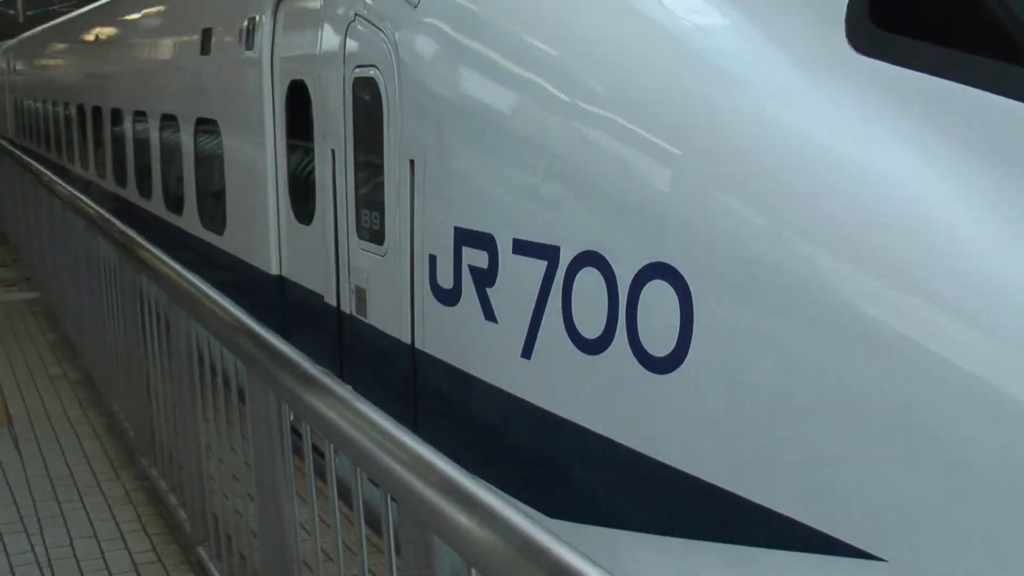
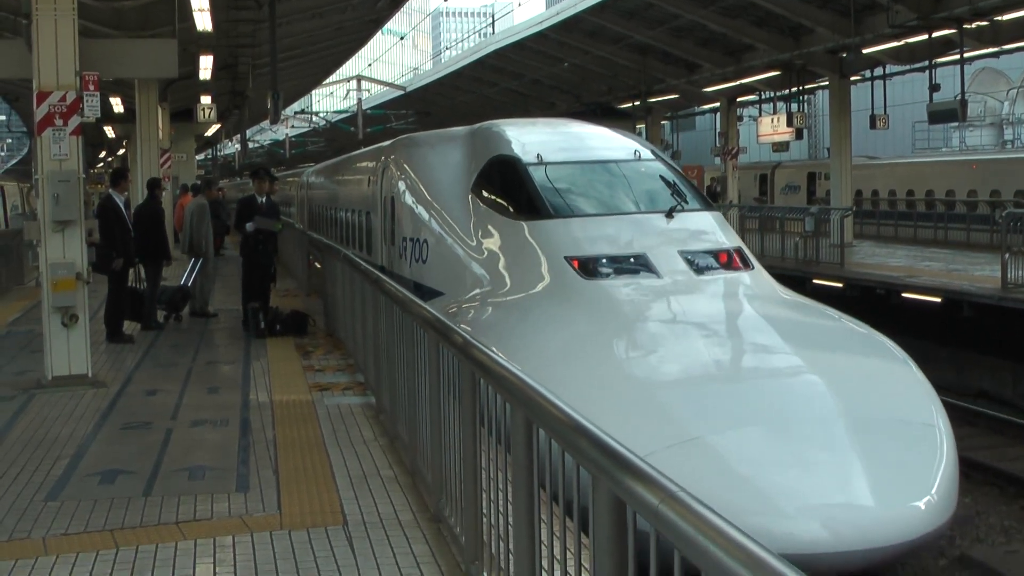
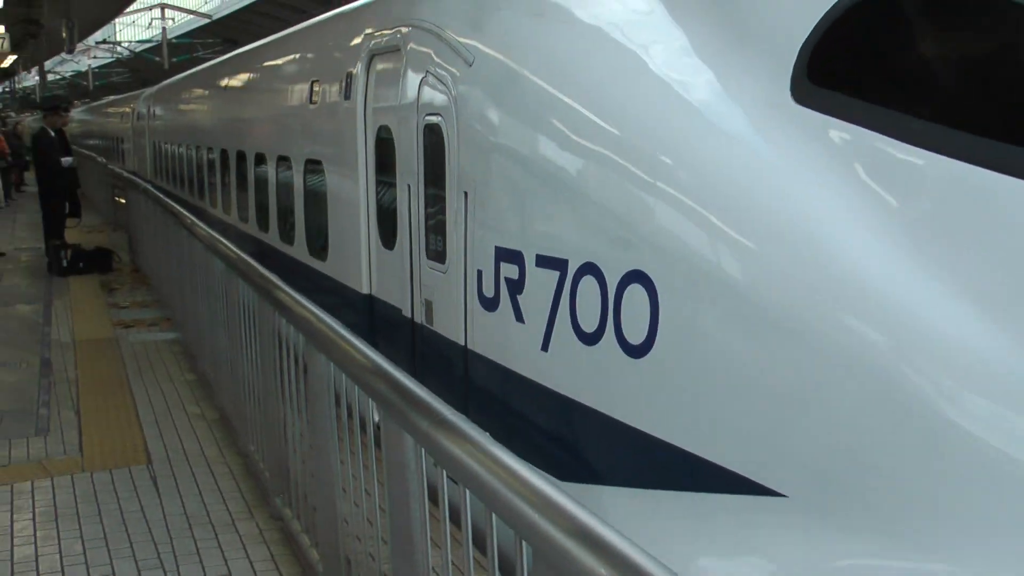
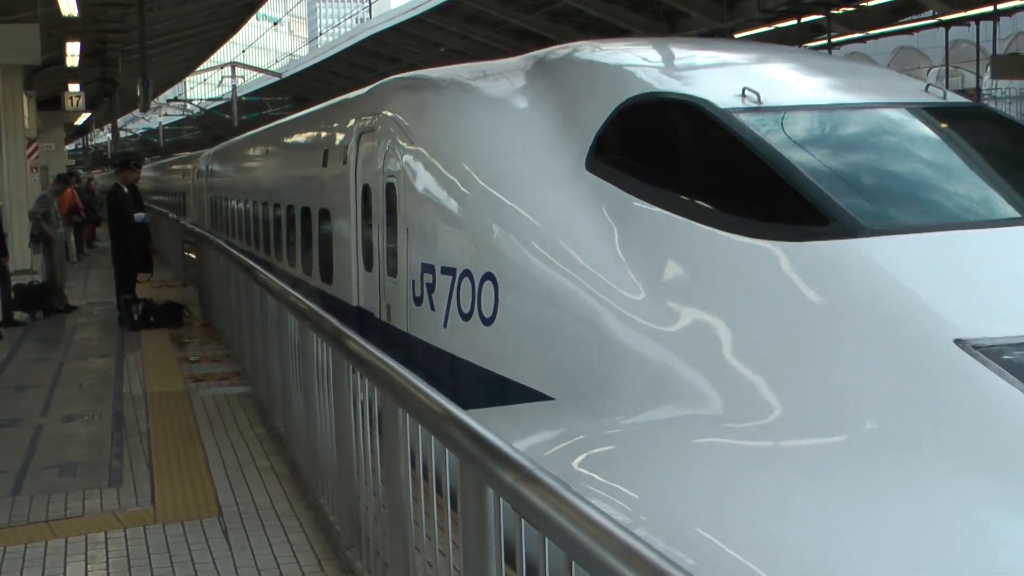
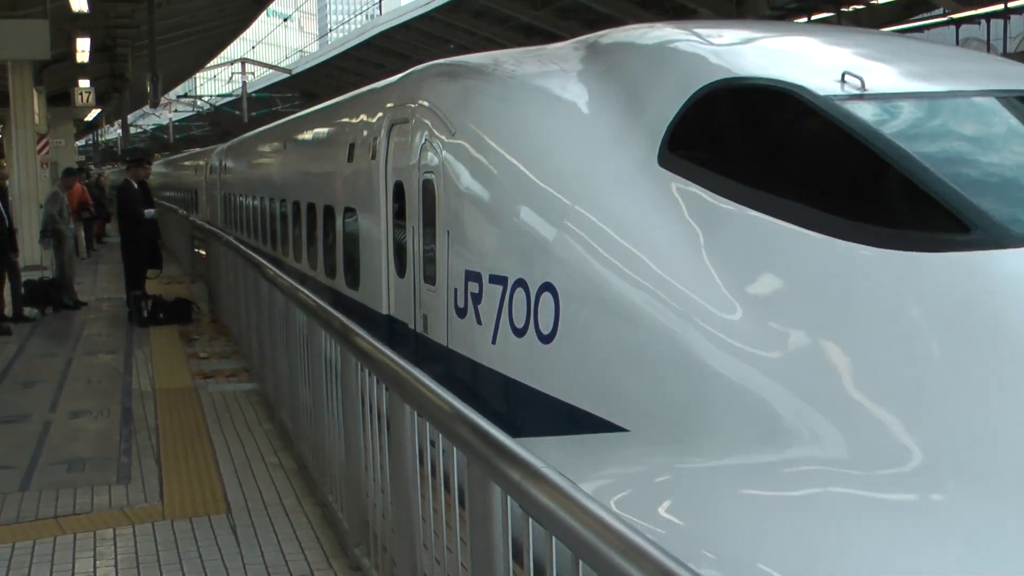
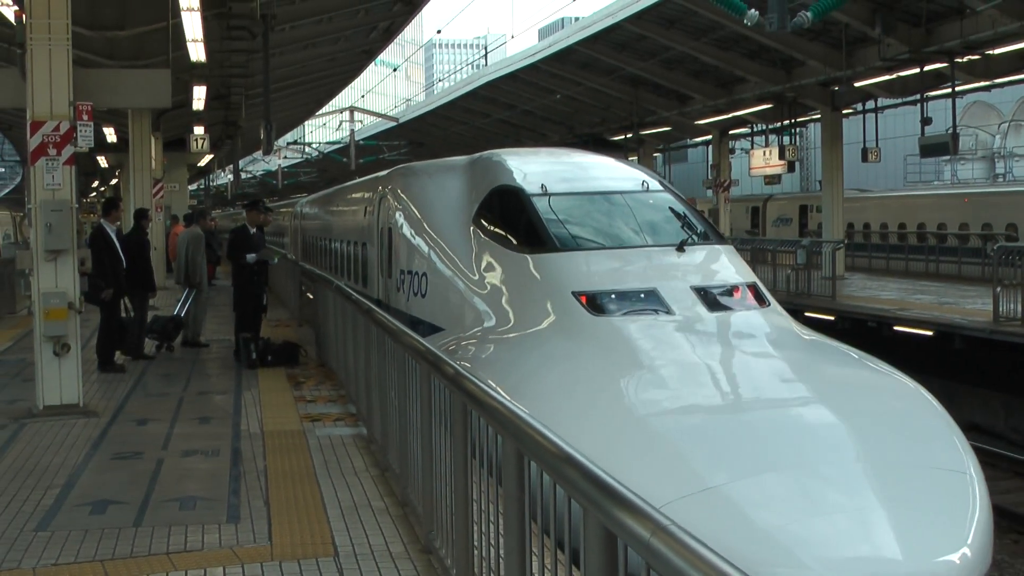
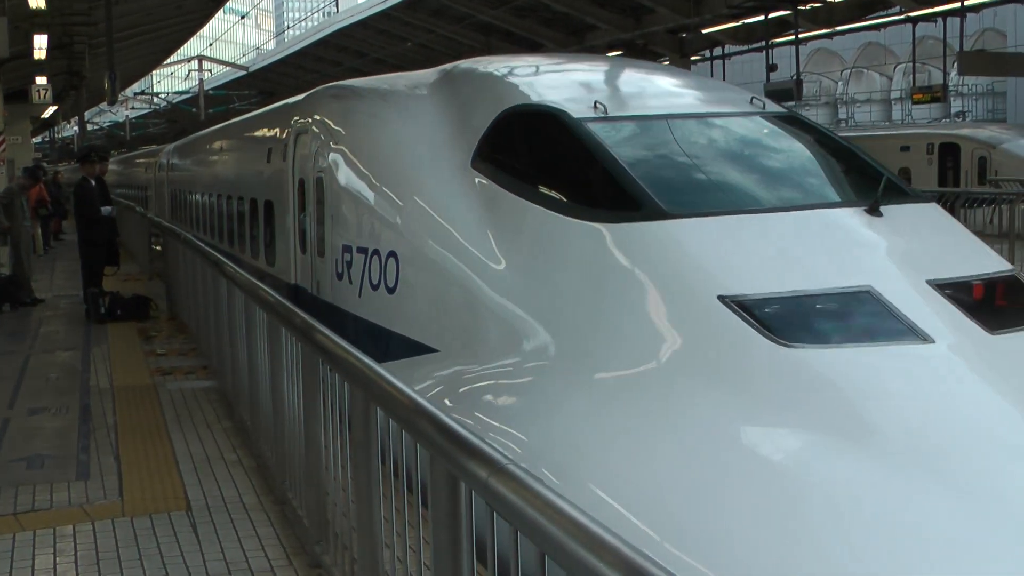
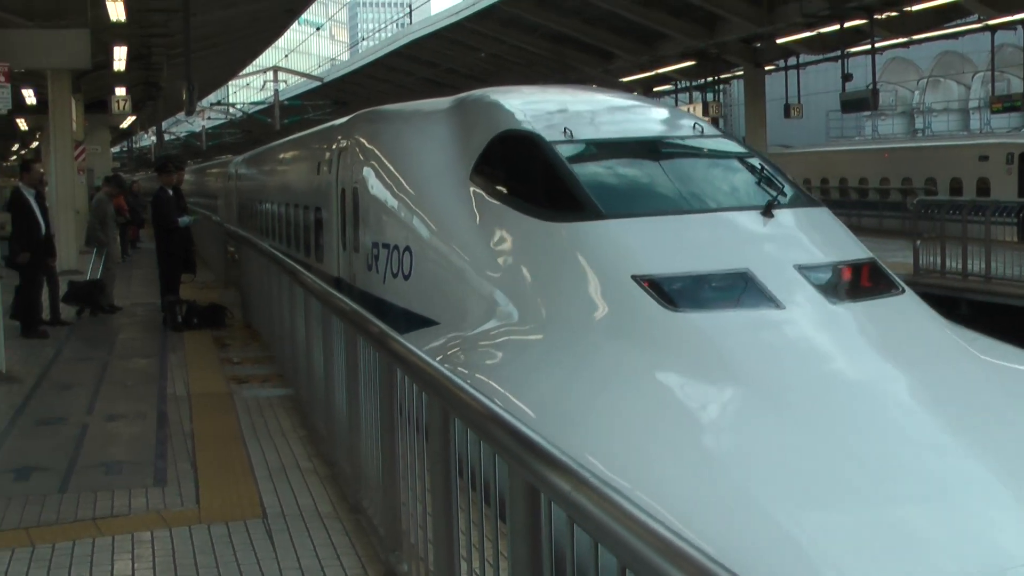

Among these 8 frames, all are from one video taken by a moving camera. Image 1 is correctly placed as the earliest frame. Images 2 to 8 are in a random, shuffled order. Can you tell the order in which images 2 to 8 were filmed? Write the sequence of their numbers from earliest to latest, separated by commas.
3, 5, 4, 7, 8, 6, 2
